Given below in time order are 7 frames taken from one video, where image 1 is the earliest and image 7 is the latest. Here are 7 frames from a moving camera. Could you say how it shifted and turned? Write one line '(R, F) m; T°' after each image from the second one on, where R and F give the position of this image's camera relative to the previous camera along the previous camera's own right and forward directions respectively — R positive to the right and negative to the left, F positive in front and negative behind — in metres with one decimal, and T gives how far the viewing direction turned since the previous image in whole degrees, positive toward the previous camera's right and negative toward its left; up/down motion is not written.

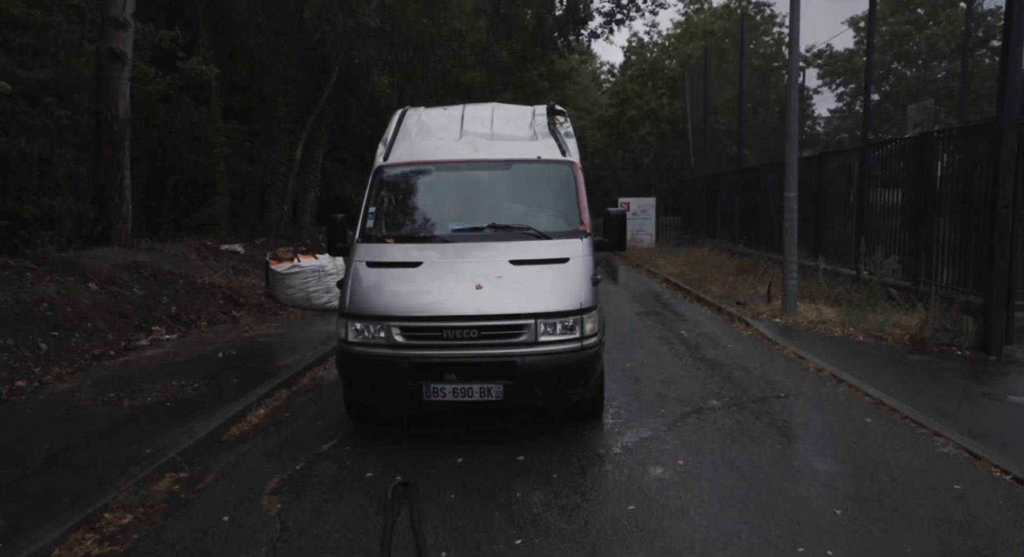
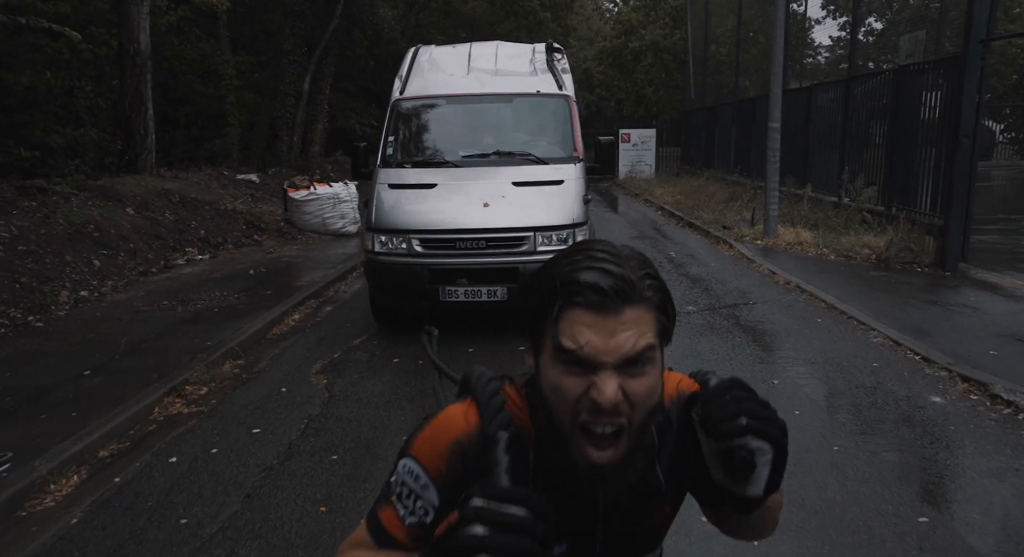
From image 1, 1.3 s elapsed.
(0.0, -0.9) m; 0°
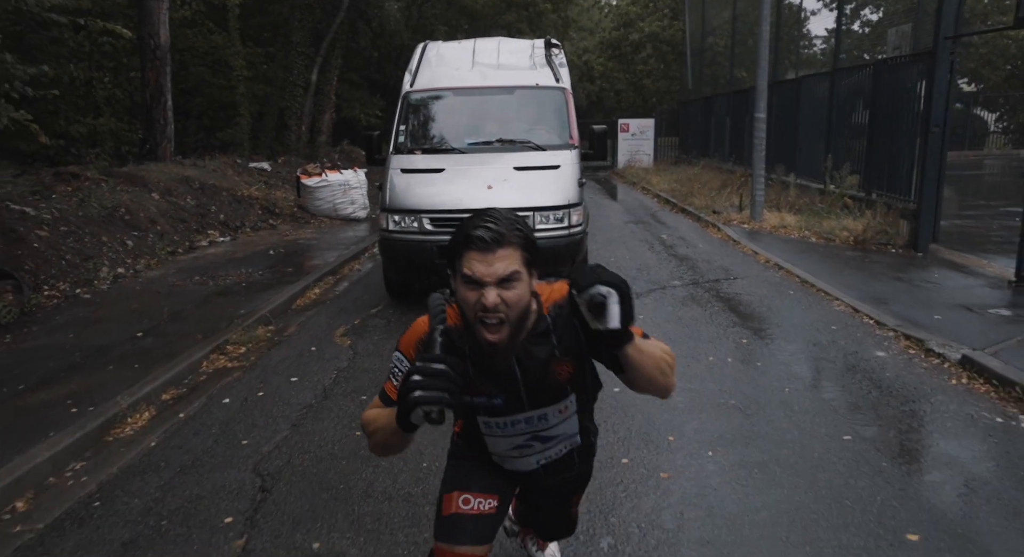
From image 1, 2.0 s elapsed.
(0.0, -0.7) m; 0°
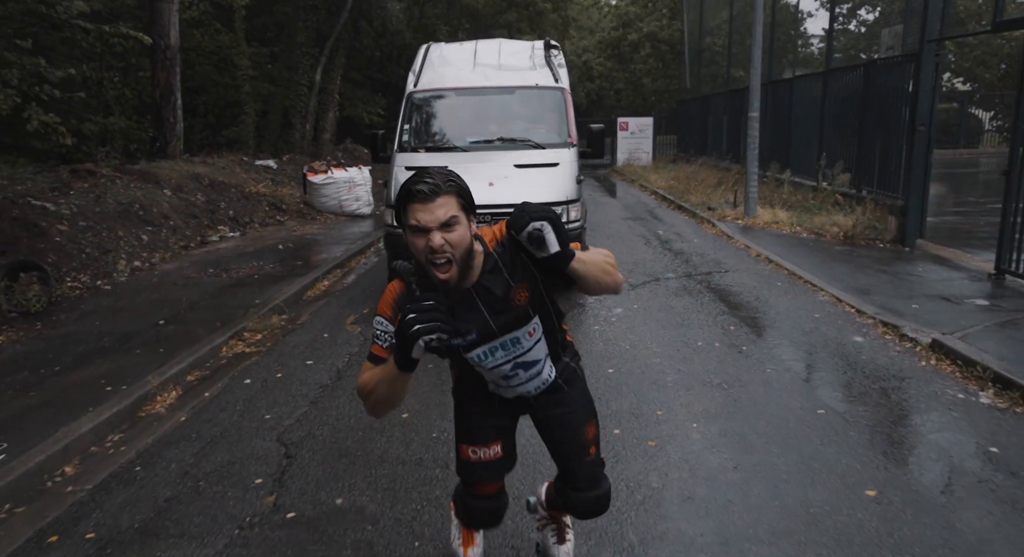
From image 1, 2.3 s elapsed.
(0.0, -0.4) m; 0°
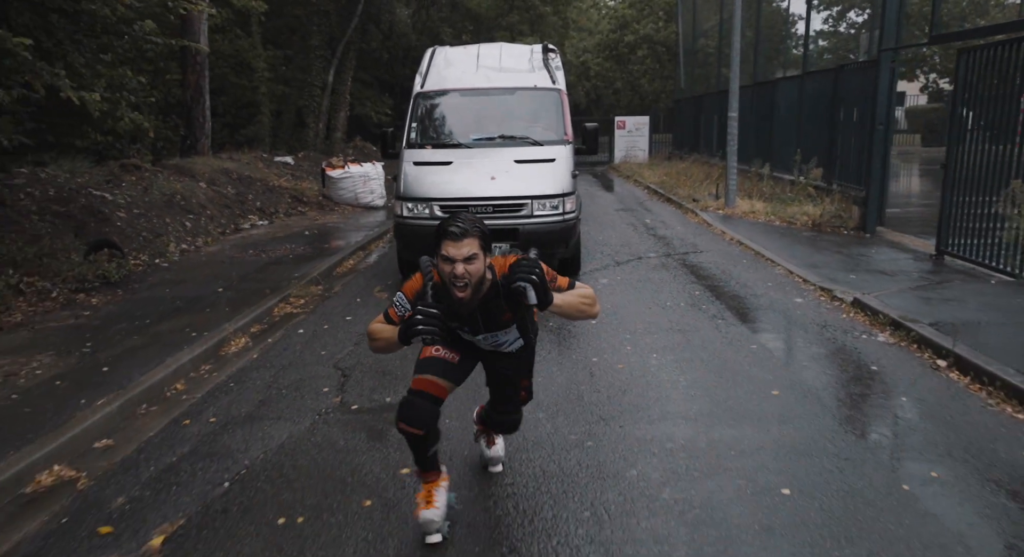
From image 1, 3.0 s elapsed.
(0.0, -1.3) m; 0°
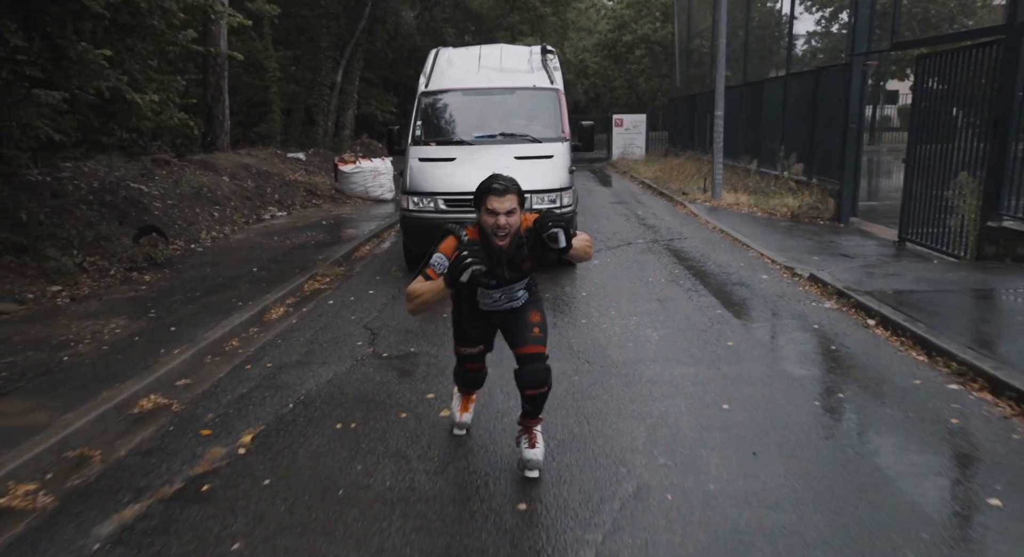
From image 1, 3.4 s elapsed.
(0.0, -1.0) m; 0°
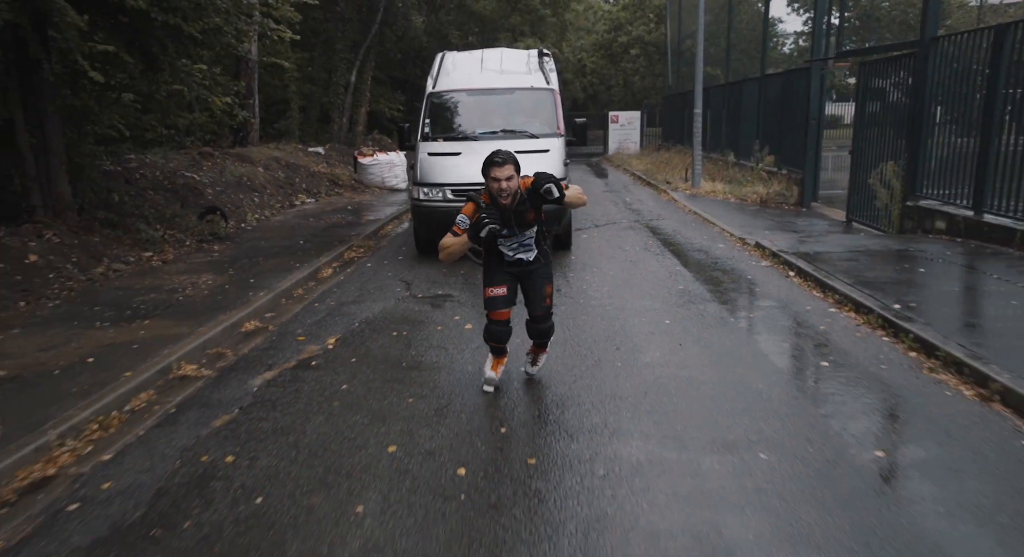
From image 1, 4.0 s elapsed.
(0.0, -1.8) m; 0°
